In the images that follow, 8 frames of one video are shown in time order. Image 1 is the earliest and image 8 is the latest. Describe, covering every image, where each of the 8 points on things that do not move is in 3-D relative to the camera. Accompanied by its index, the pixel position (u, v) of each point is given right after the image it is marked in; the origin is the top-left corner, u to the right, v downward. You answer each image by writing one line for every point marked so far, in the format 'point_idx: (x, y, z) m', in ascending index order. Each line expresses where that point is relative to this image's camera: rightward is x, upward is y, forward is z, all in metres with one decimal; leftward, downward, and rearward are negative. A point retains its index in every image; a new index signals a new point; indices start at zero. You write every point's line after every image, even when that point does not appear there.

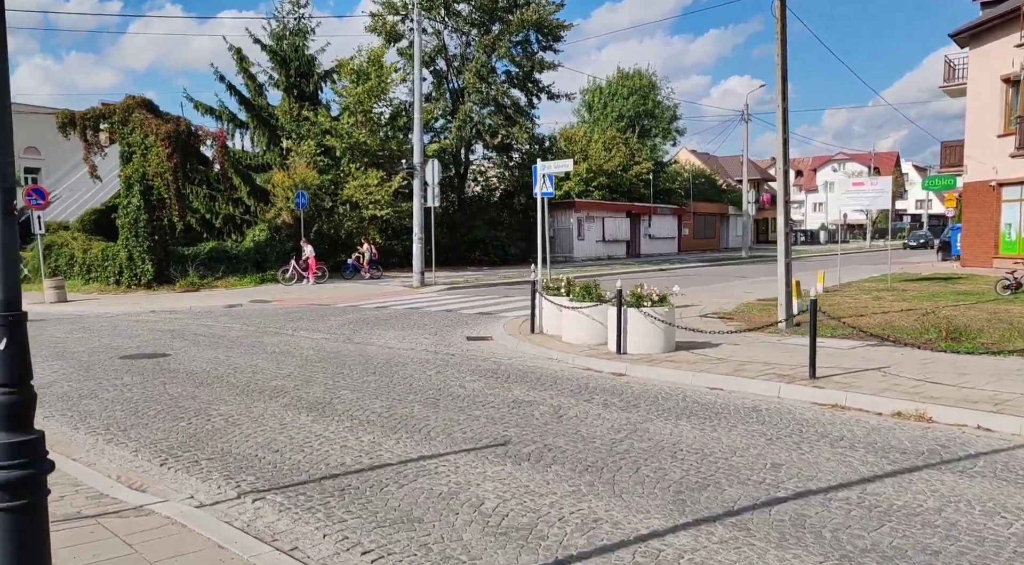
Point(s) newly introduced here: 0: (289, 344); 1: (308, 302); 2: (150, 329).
0: (-2.5, -0.7, +11.1) m
1: (-4.0, -0.4, +18.9) m
2: (-5.8, -0.7, +15.6) m
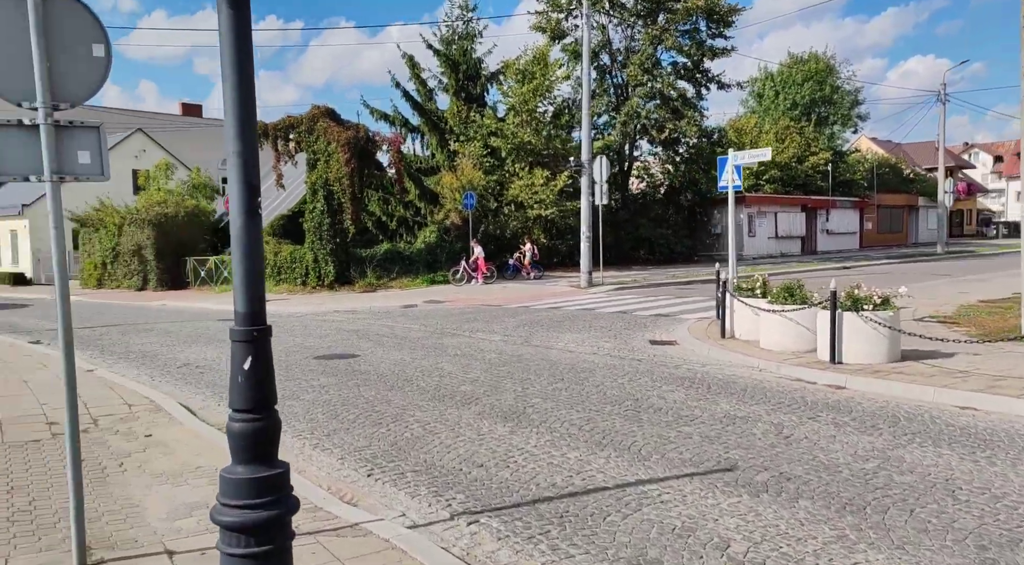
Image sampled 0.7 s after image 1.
0: (-0.5, -0.7, +11.1) m
1: (-0.6, -0.4, +19.1) m
2: (-2.9, -0.8, +16.1) m
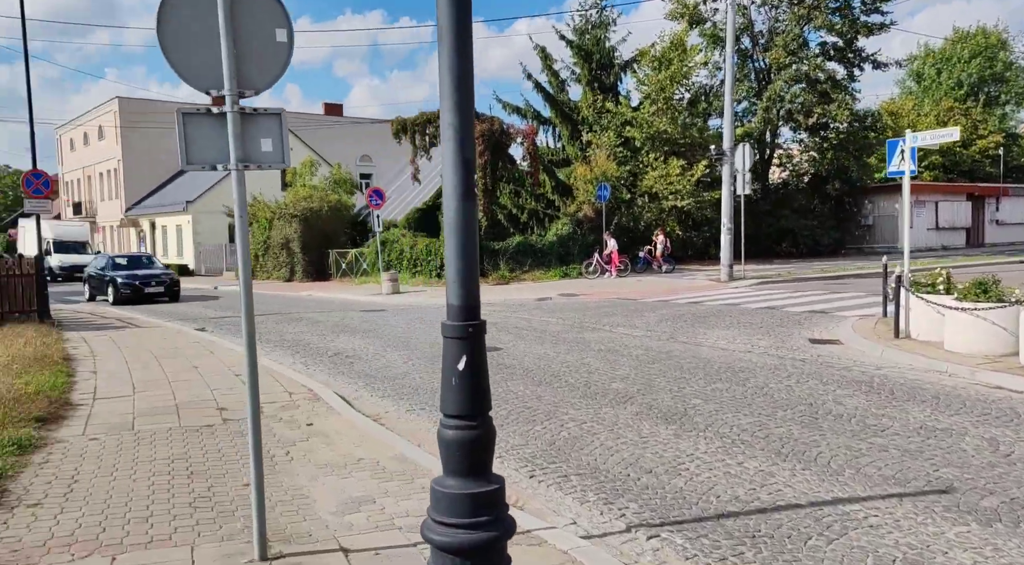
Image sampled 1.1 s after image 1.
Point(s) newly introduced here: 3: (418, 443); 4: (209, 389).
0: (+1.2, -0.7, +10.9) m
1: (+2.1, -0.3, +18.8) m
2: (-0.6, -0.6, +16.2) m
3: (-0.6, -1.1, +6.8) m
4: (-3.3, -1.1, +10.3) m
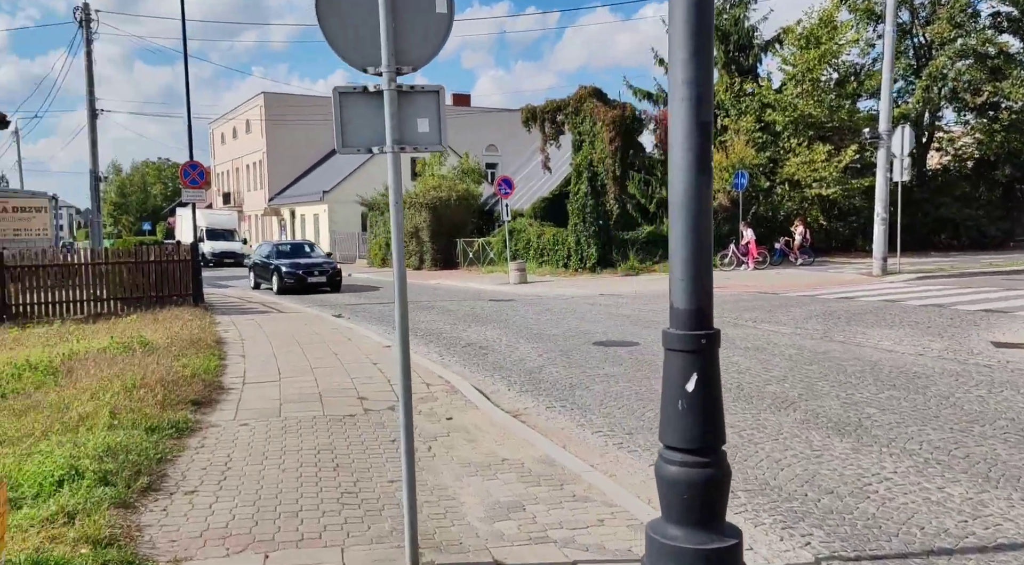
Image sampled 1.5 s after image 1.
0: (+2.7, -0.6, +10.3) m
1: (+4.6, -0.1, +18.0) m
2: (+1.6, -0.5, +15.8) m
3: (+0.4, -1.1, +6.5) m
4: (-1.8, -1.0, +10.3) m
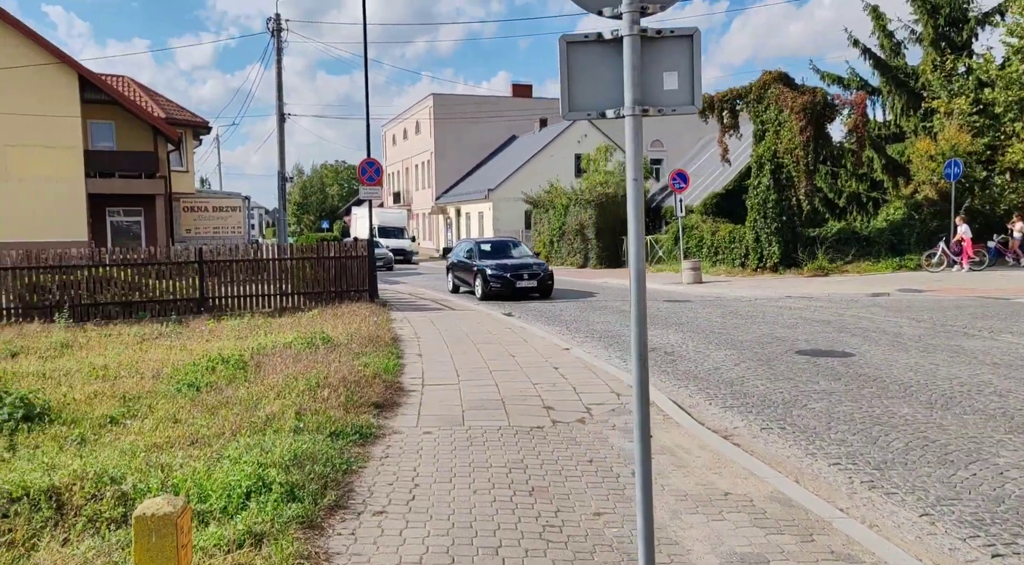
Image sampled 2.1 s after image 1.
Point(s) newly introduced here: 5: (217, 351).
0: (+4.6, -0.6, +8.9) m
1: (+7.7, -0.2, +16.2) m
2: (+4.4, -0.5, +14.5) m
3: (+1.6, -1.1, +5.6) m
4: (+0.2, -1.0, +9.7) m
5: (-3.7, -0.9, +11.9) m
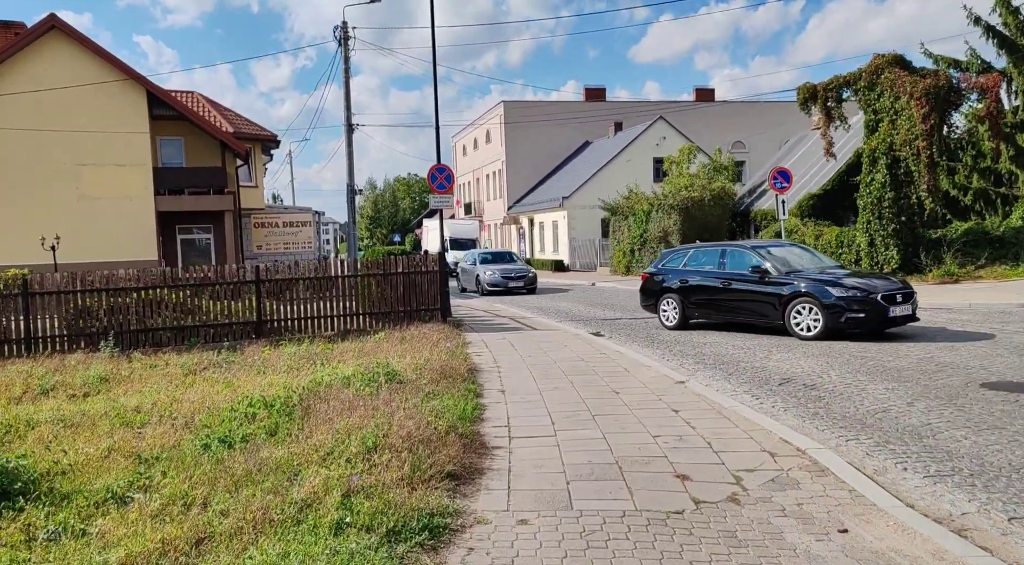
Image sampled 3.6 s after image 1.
0: (+5.4, -0.7, +6.4) m
1: (+9.1, -0.3, +13.5) m
2: (+5.7, -0.7, +12.0) m
3: (+2.2, -1.2, +3.3) m
4: (+1.0, -1.2, +7.5) m
5: (-2.6, -1.1, +10.0) m
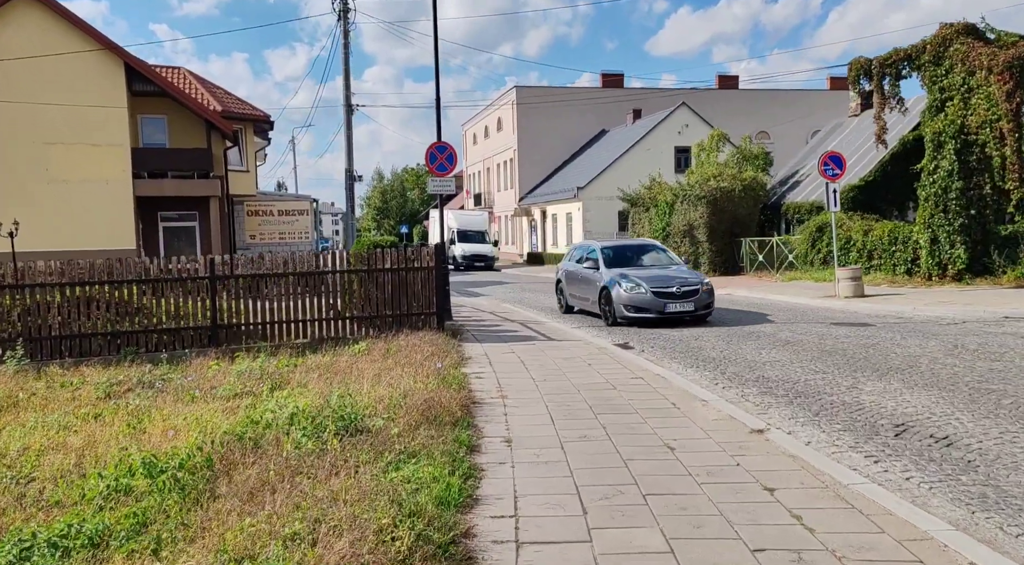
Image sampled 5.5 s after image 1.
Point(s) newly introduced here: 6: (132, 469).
0: (+5.4, -0.9, +3.5) m
1: (+9.2, -0.4, +10.5) m
2: (+5.8, -0.8, +9.0) m
3: (+2.2, -1.4, +0.4) m
4: (+1.1, -1.3, +4.6) m
5: (-2.5, -1.1, +7.2) m
6: (-2.3, -1.2, +5.8) m
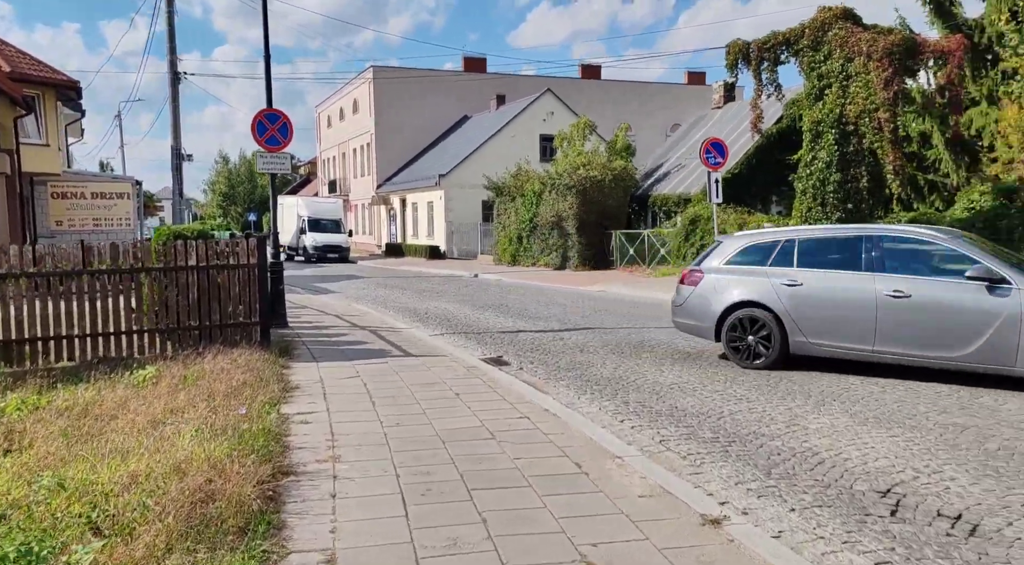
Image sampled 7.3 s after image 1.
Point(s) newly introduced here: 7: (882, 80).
0: (+5.1, -1.0, +1.6) m
1: (+7.8, -0.5, +9.1) m
2: (+4.6, -0.8, +7.2) m
3: (+2.4, -1.5, -1.9) m
4: (+0.6, -1.4, +2.1) m
5: (-3.3, -1.2, +4.1) m
6: (-2.9, -1.3, +2.8) m
7: (+7.3, +3.9, +18.2) m
